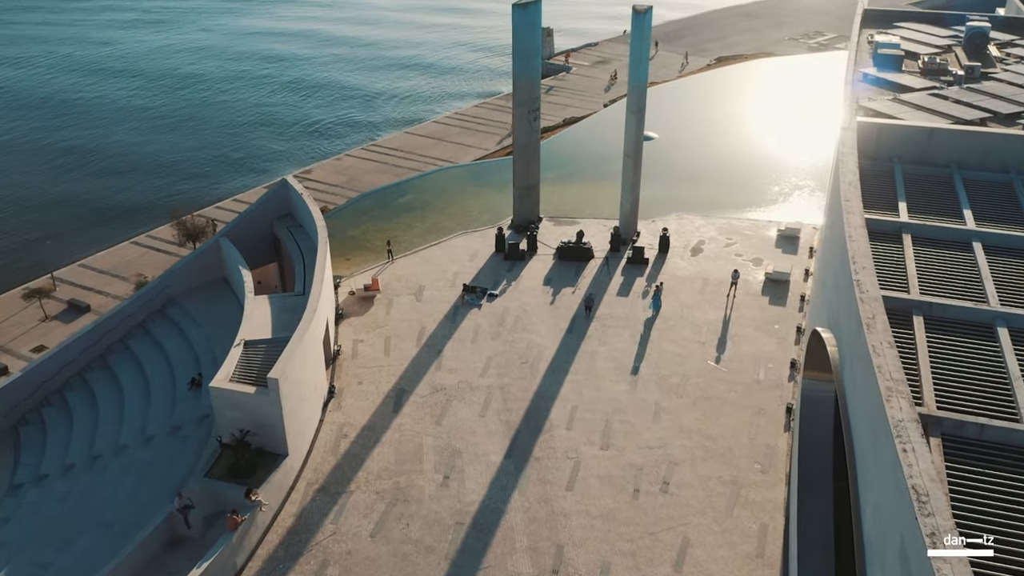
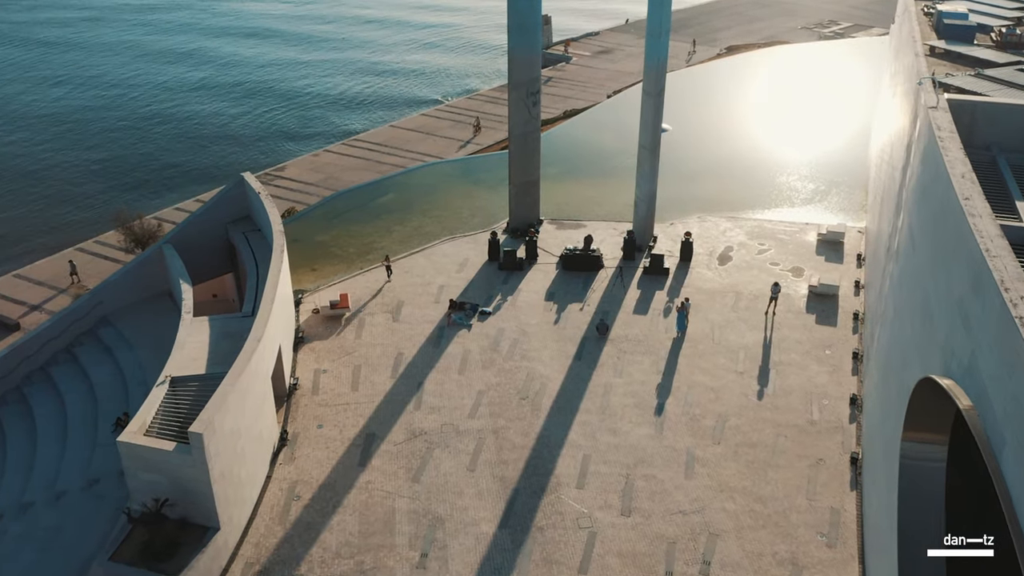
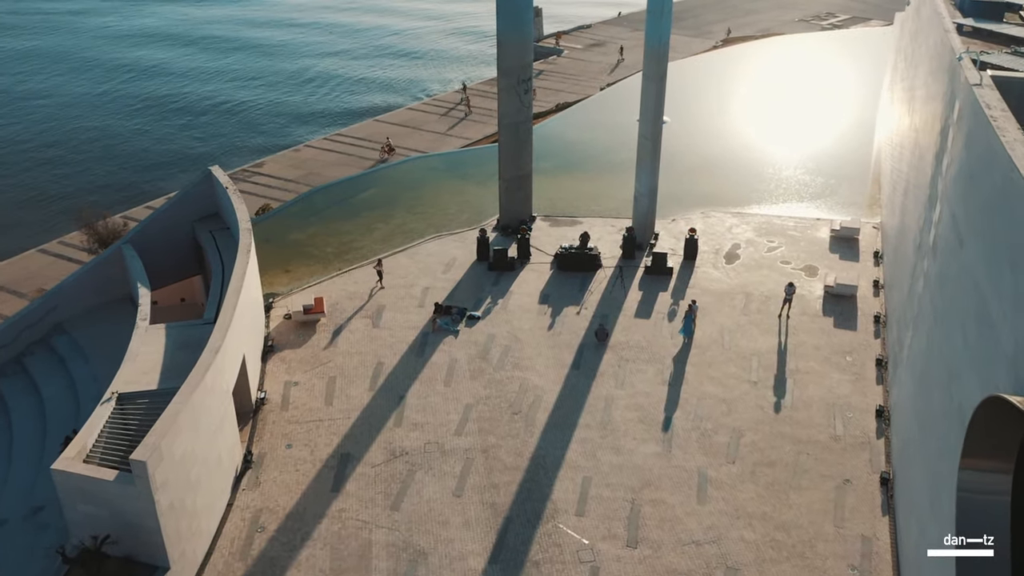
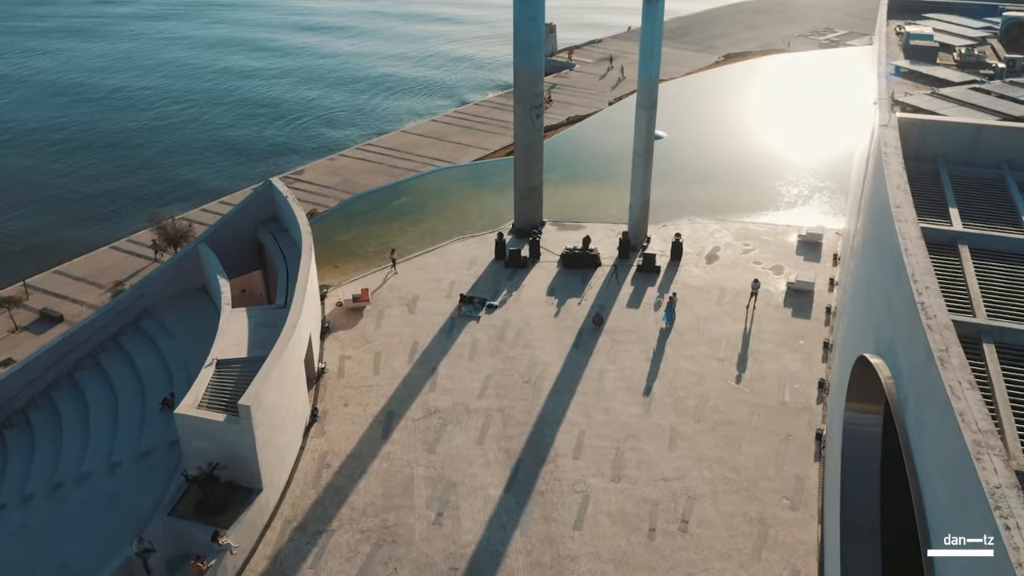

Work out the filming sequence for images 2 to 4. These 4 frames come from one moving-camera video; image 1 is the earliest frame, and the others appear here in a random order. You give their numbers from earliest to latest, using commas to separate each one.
4, 2, 3
